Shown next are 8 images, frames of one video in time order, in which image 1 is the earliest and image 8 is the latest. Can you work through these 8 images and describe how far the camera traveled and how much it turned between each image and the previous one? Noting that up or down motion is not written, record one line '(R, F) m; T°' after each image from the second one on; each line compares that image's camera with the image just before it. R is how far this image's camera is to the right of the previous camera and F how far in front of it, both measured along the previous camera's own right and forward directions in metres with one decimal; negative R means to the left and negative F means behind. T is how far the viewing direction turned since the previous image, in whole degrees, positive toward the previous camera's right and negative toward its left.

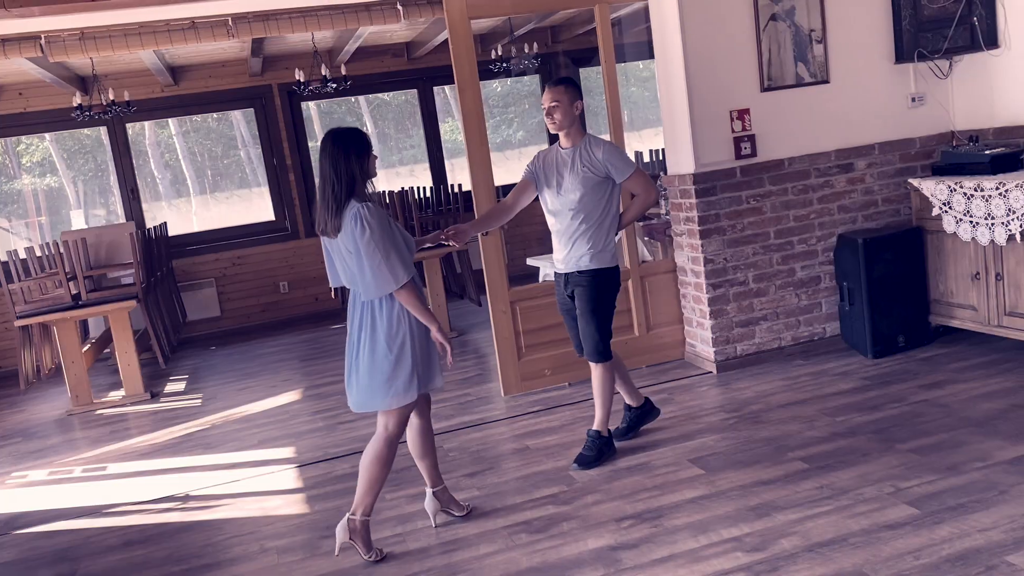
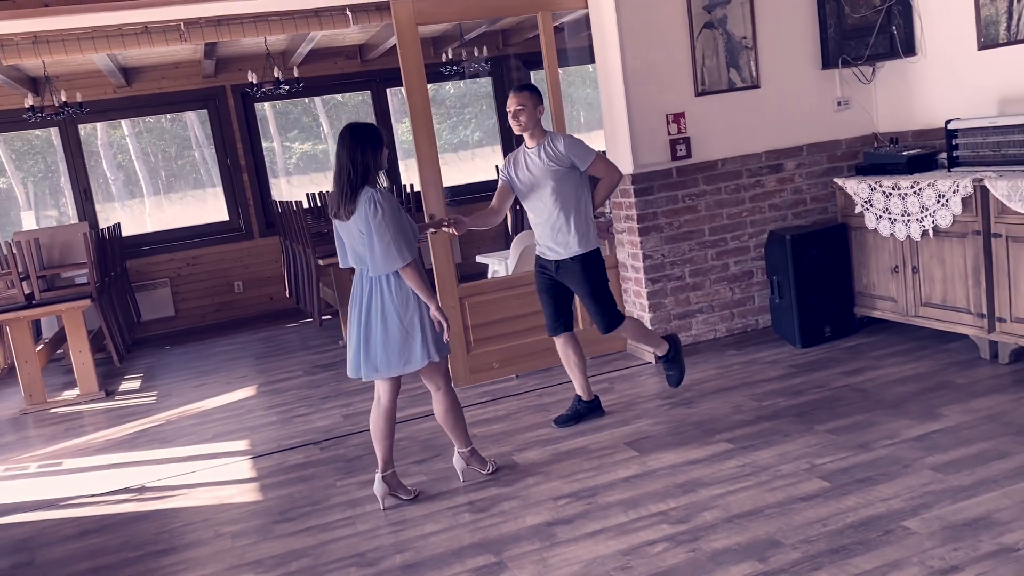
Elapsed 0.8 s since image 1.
(+0.1, -0.2) m; +3°
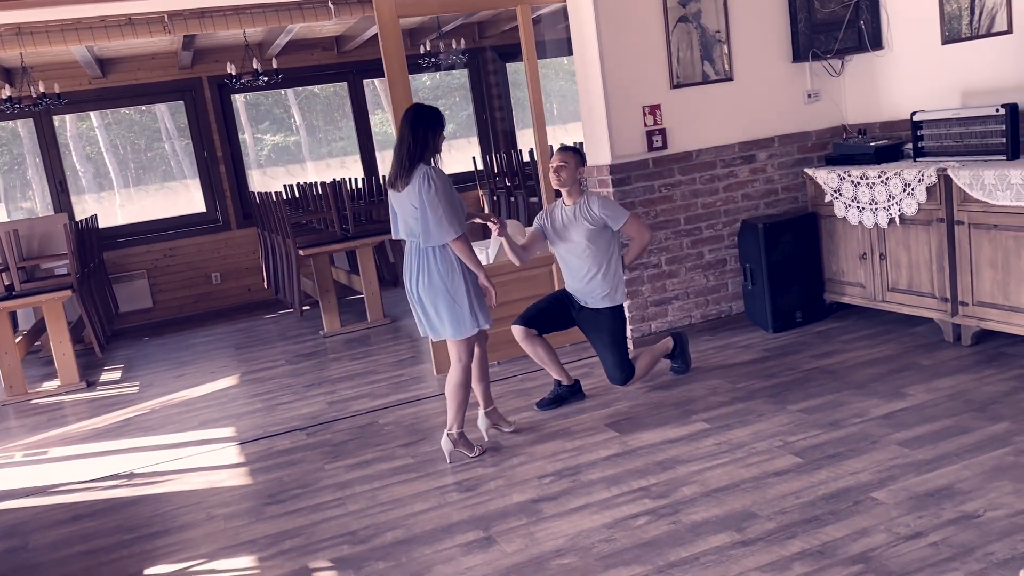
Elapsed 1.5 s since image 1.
(0.0, -0.1) m; +2°
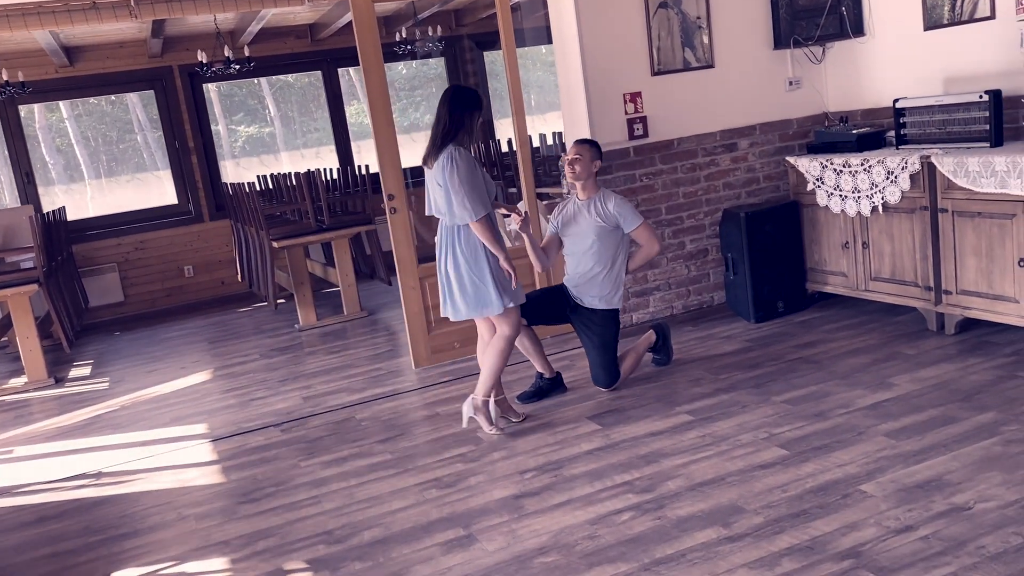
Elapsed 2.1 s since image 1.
(0.0, +0.1) m; +1°
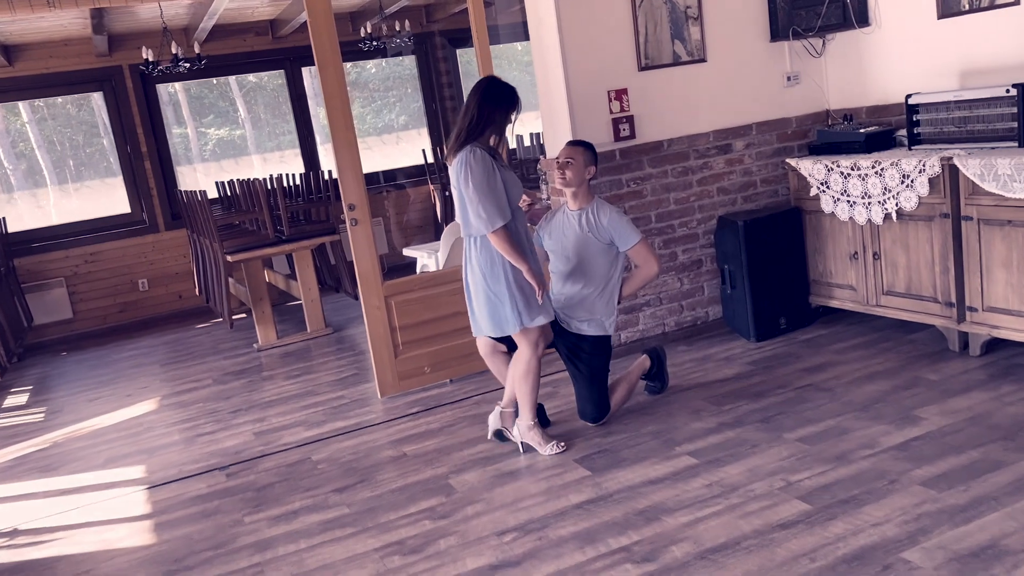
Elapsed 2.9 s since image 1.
(0.0, +0.4) m; +1°
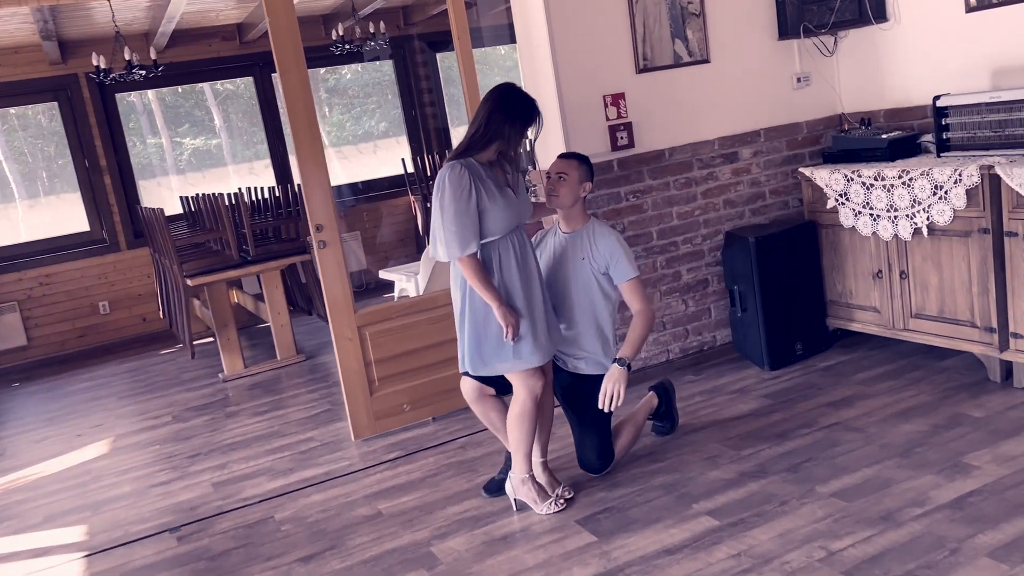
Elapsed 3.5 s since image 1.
(0.0, +0.4) m; +1°
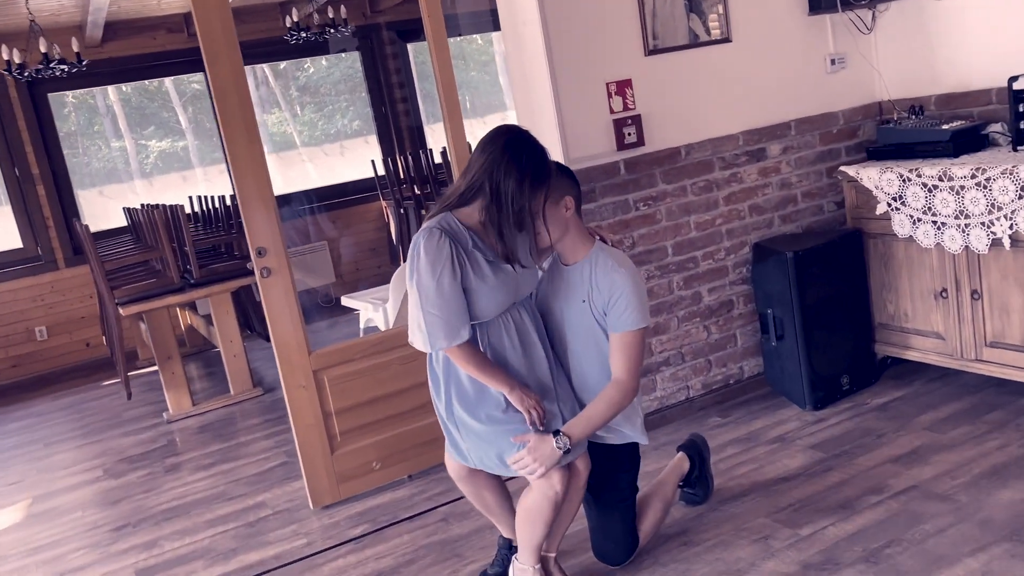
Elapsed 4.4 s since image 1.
(0.0, +0.6) m; +1°
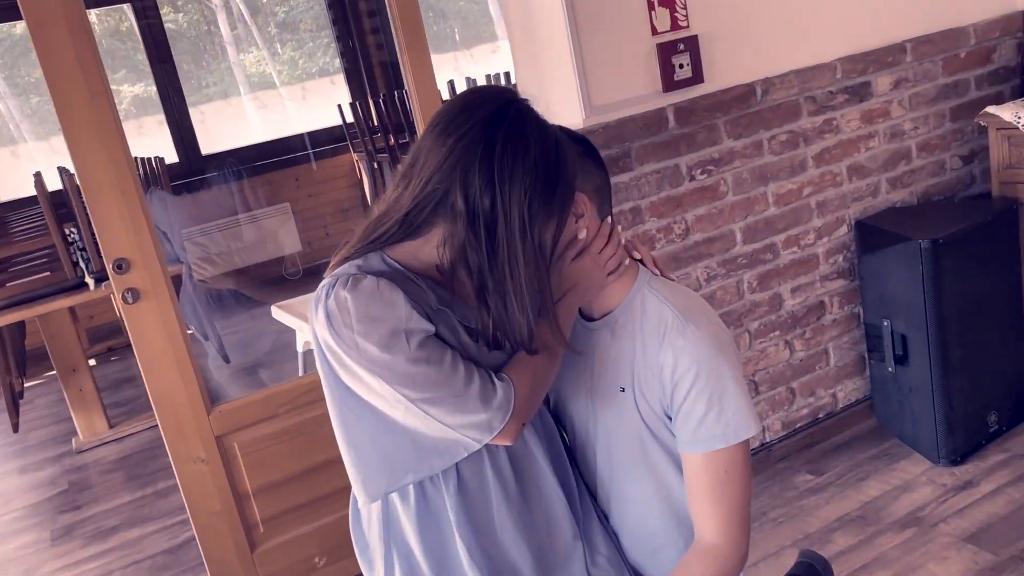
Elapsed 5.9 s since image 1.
(0.0, +1.0) m; 0°
